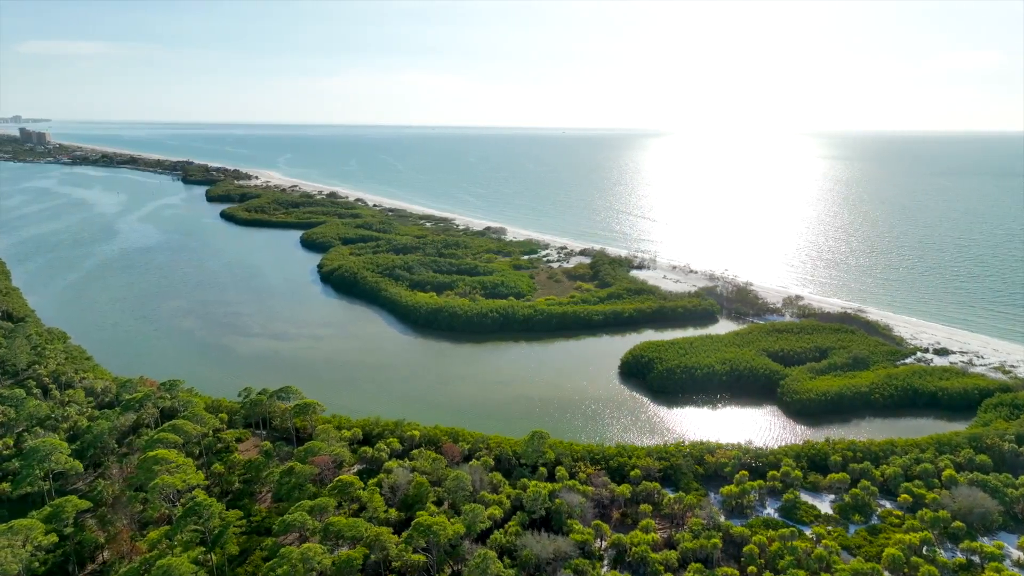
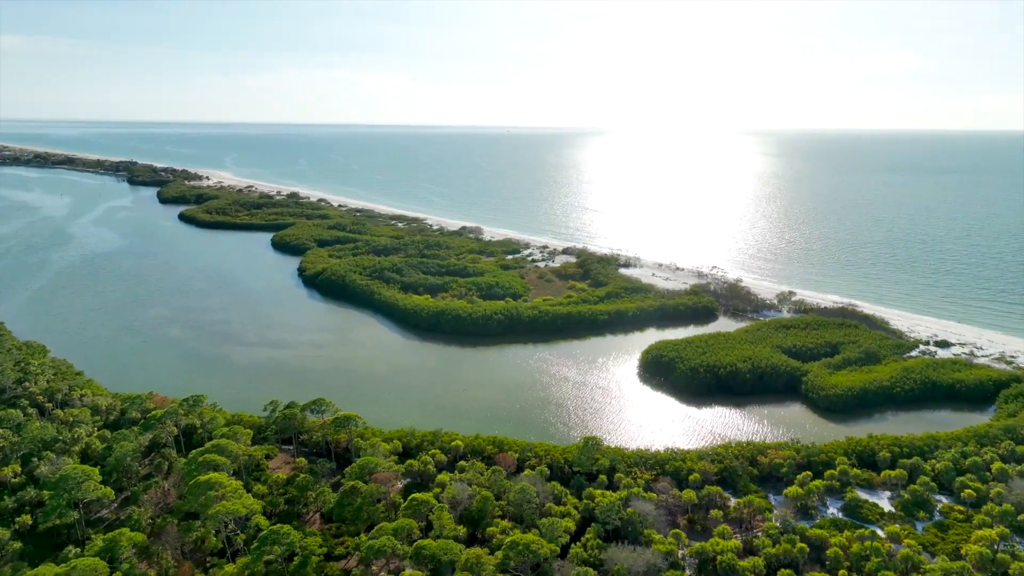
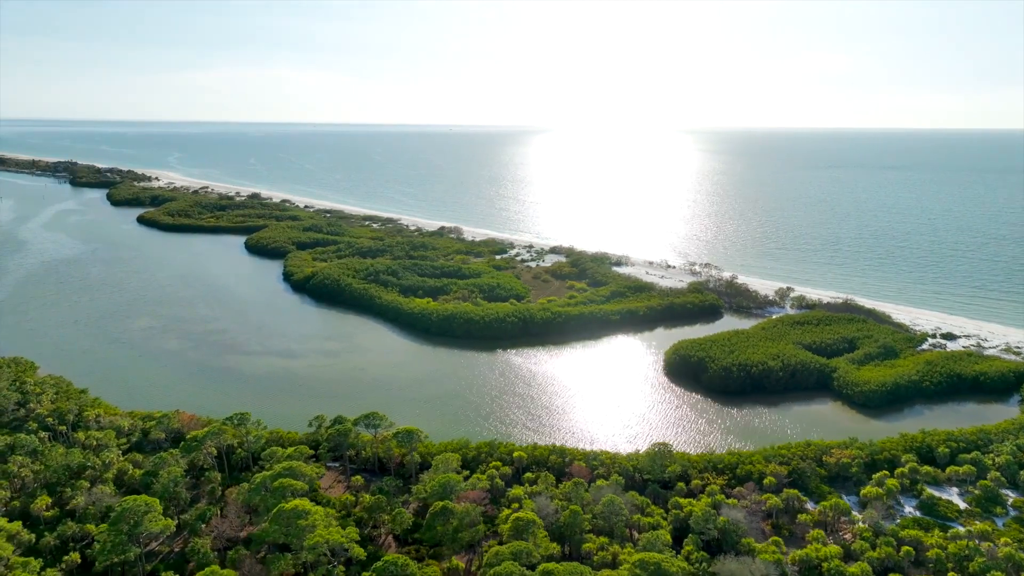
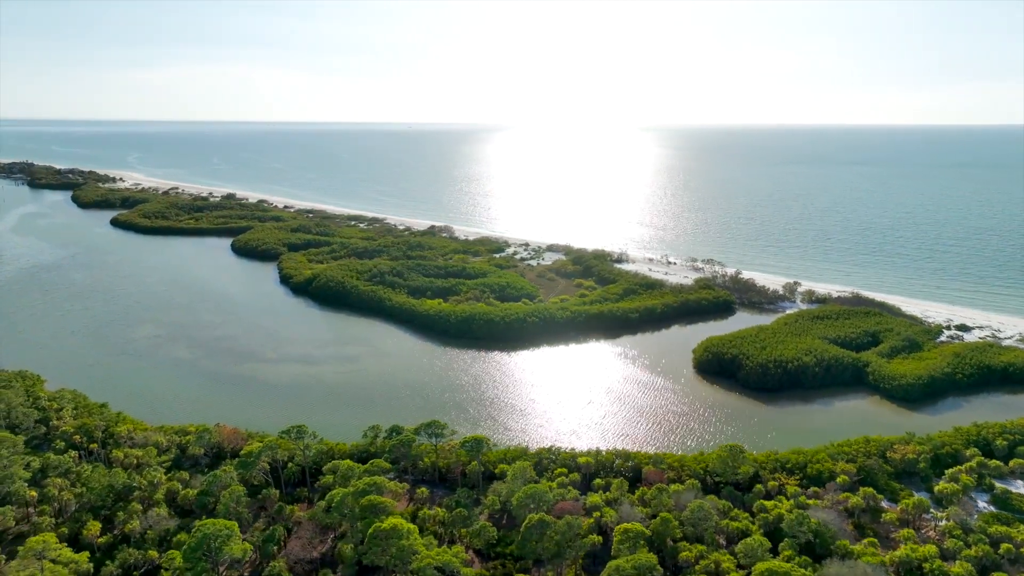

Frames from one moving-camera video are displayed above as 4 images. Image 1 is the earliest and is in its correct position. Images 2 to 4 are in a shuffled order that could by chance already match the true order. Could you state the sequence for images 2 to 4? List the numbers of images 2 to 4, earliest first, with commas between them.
2, 3, 4
